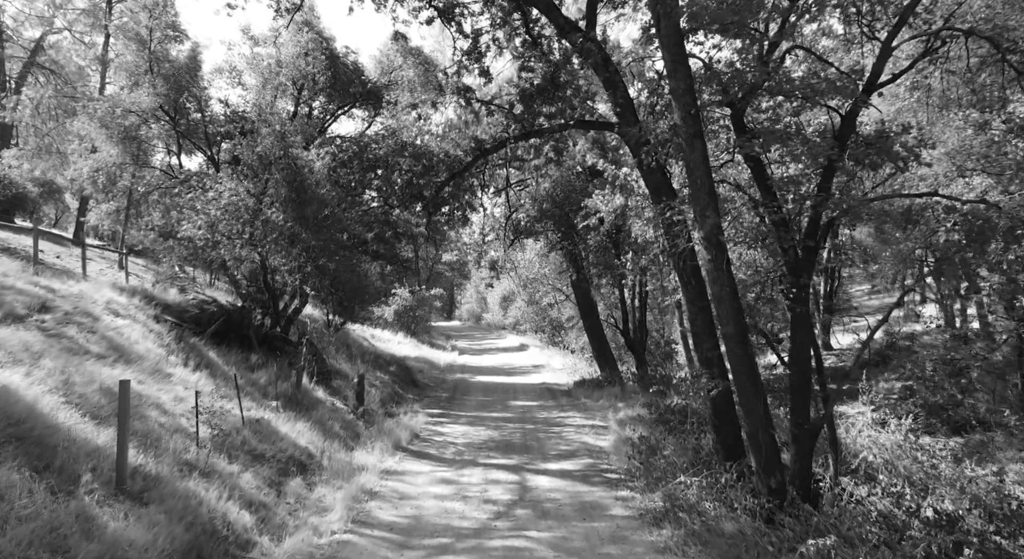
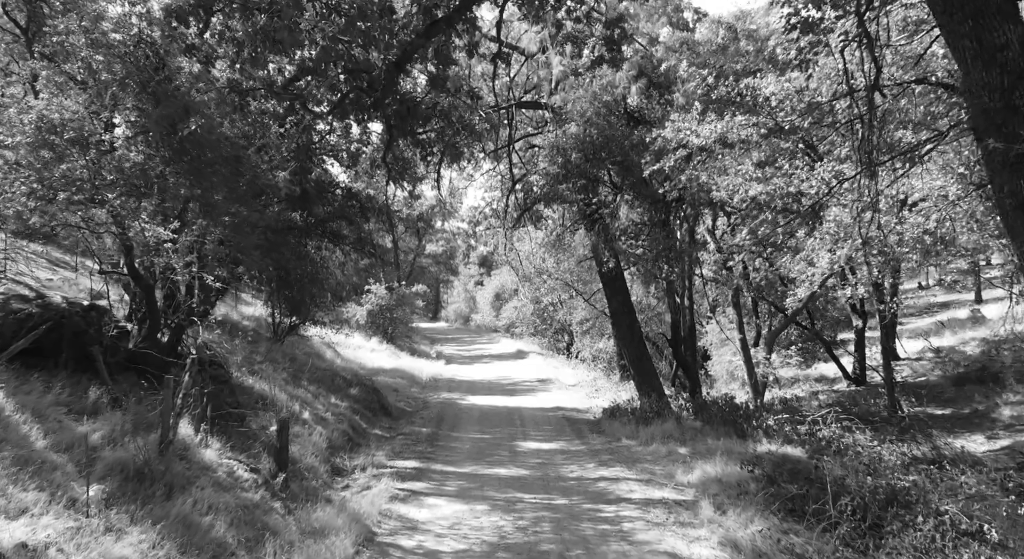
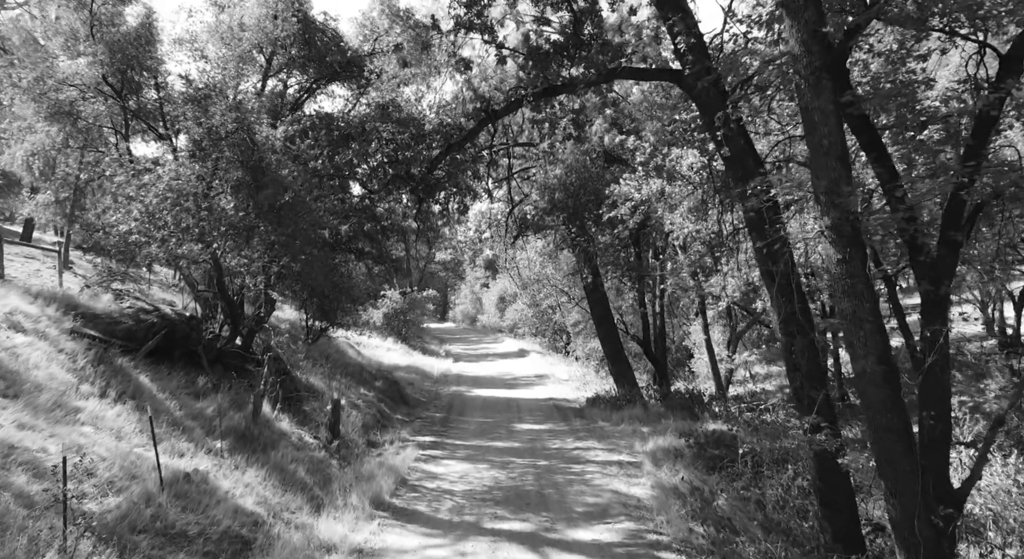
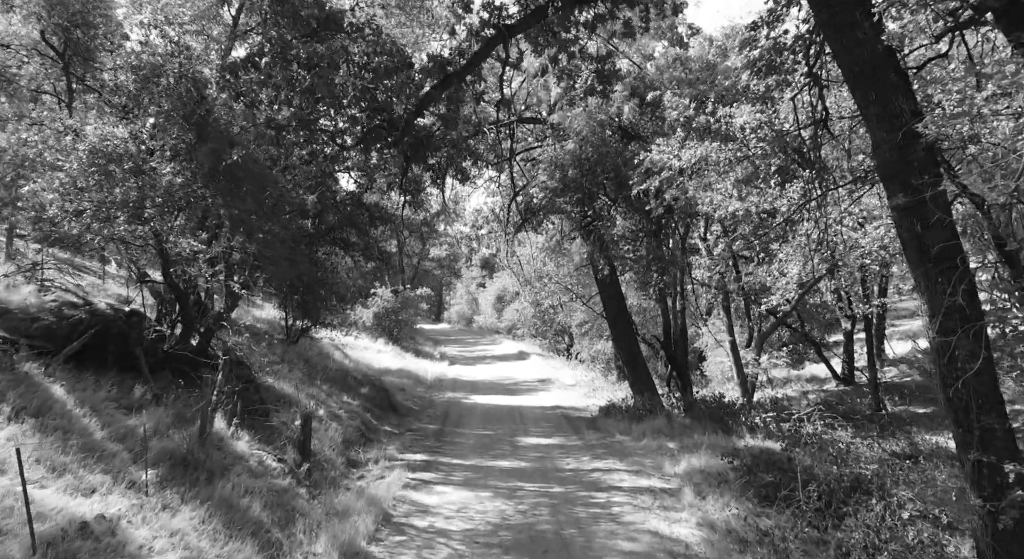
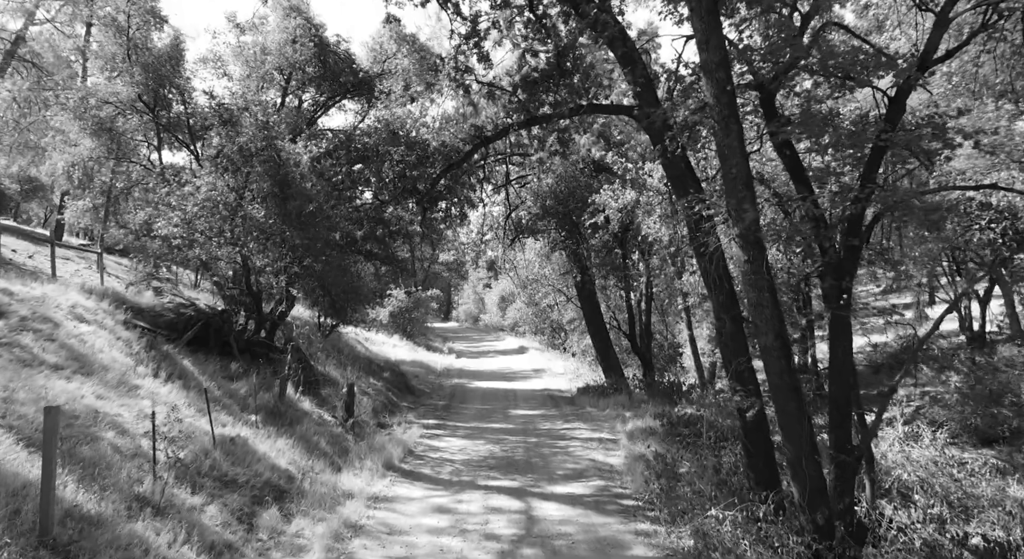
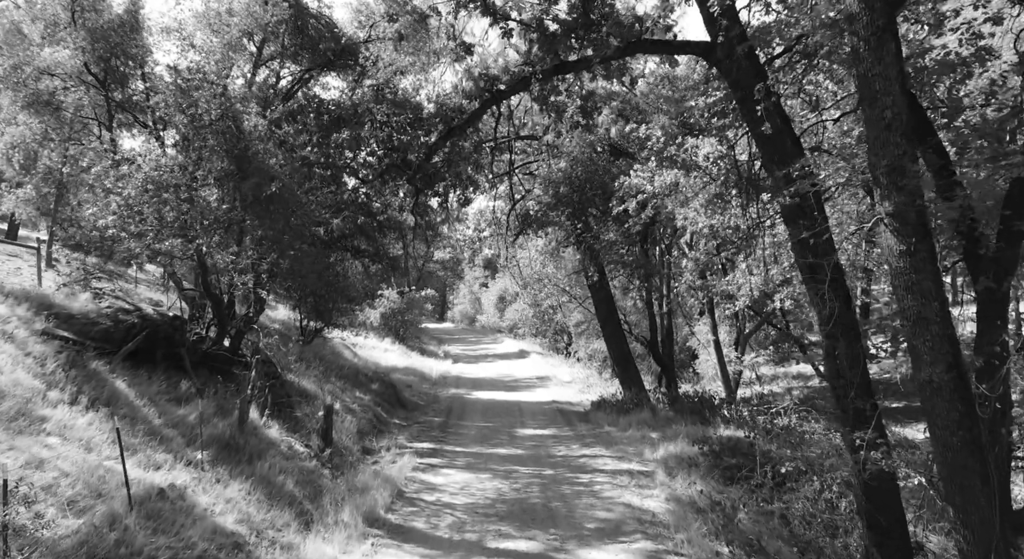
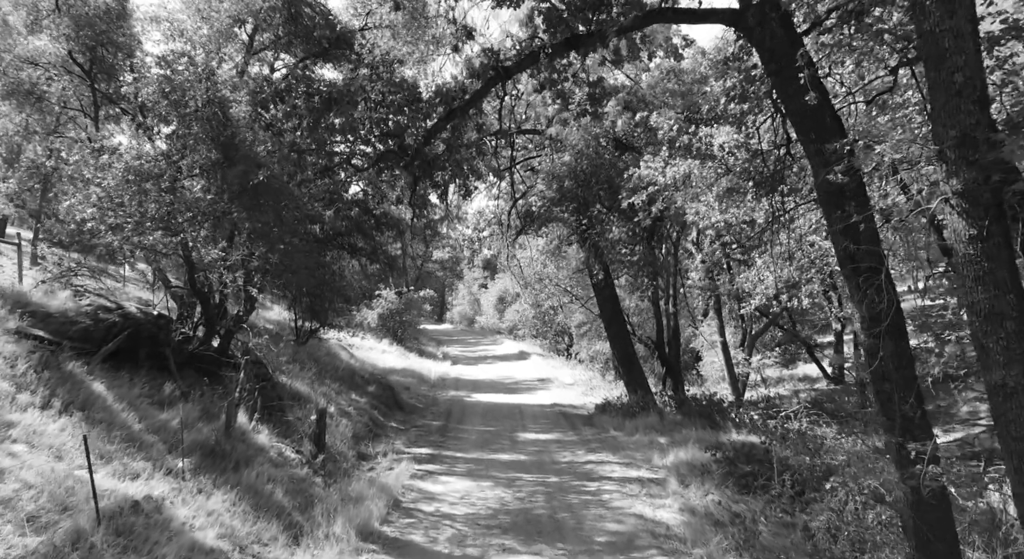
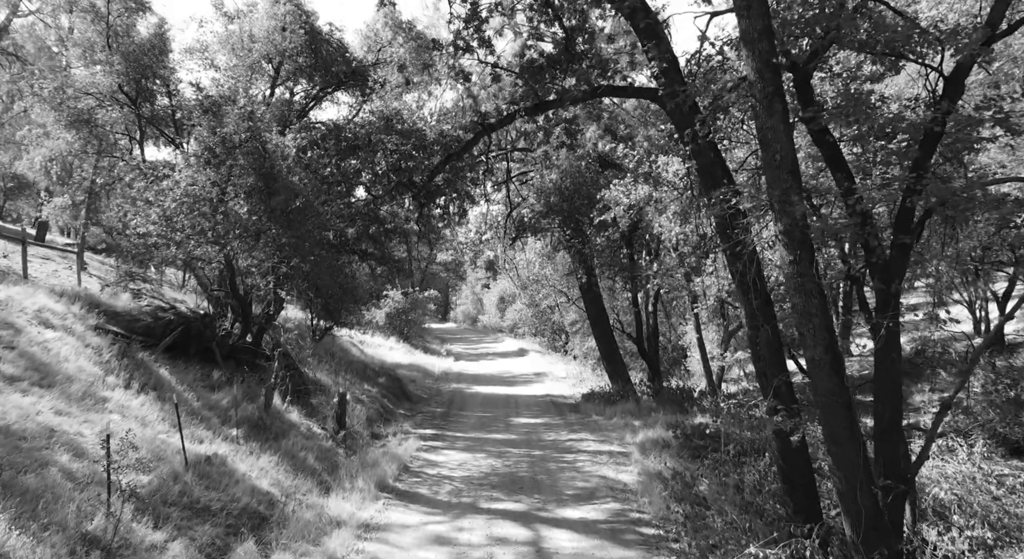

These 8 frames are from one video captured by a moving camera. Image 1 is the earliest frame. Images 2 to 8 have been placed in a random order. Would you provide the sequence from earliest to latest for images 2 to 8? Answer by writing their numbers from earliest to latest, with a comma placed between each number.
5, 8, 3, 6, 7, 4, 2
